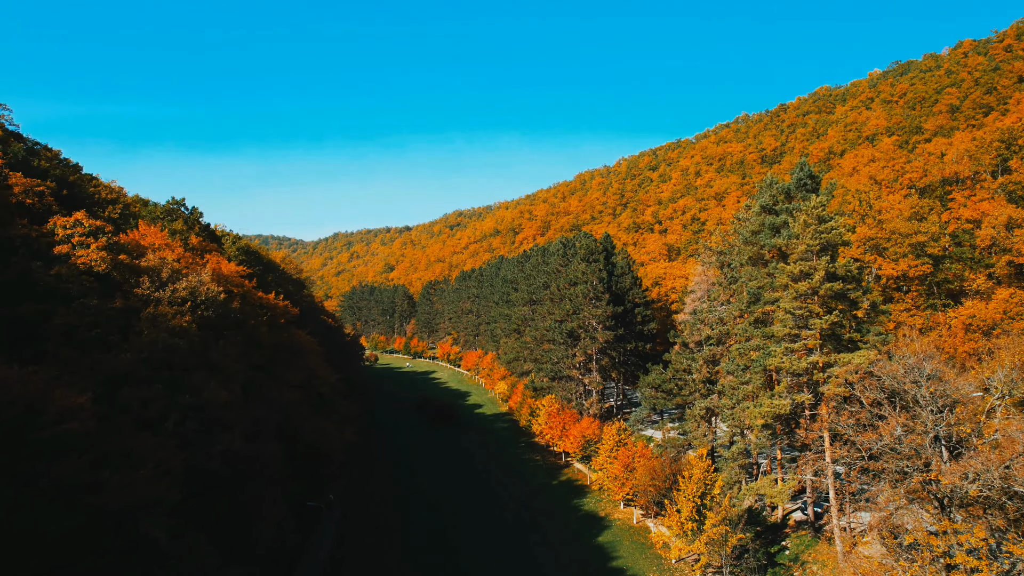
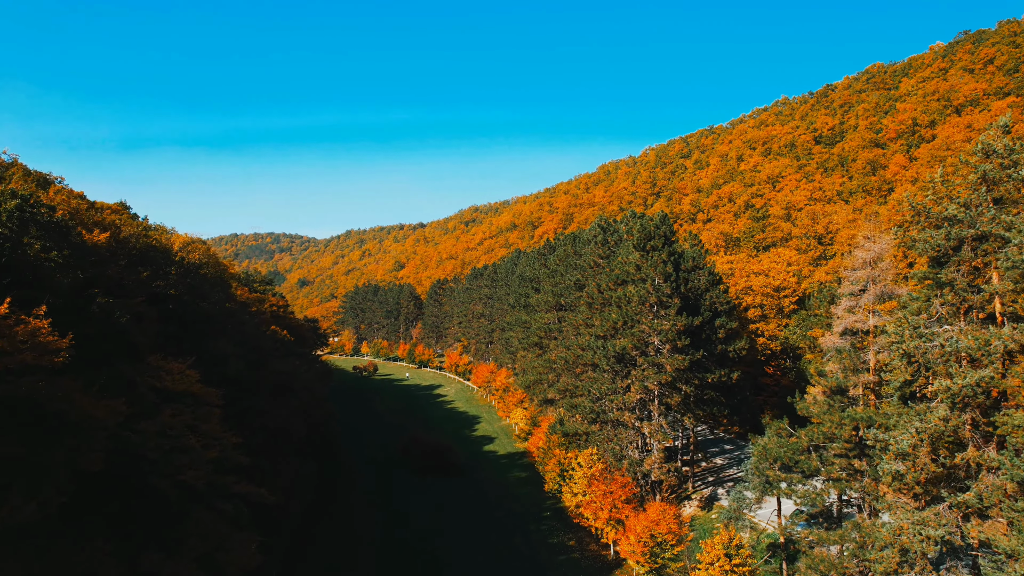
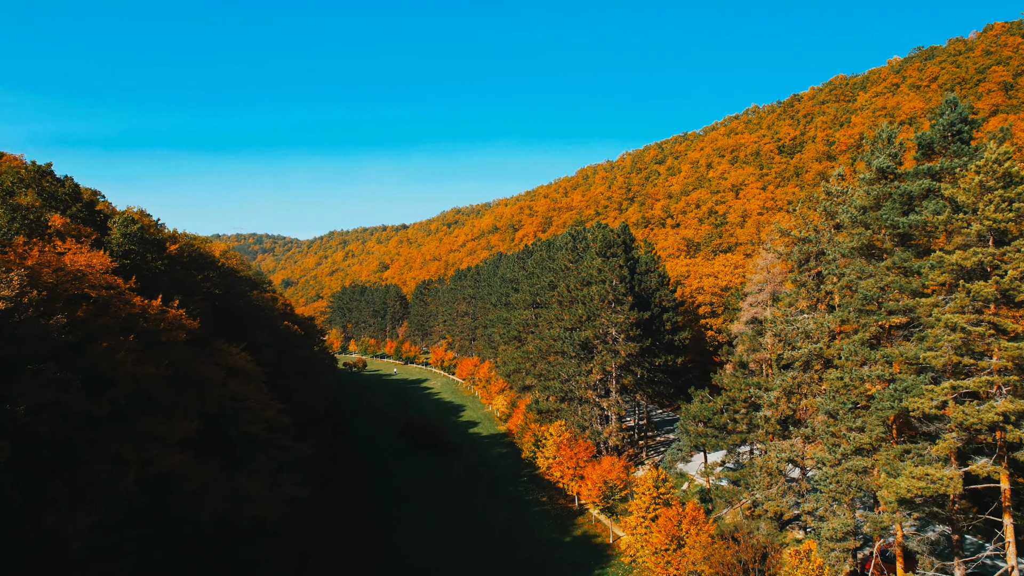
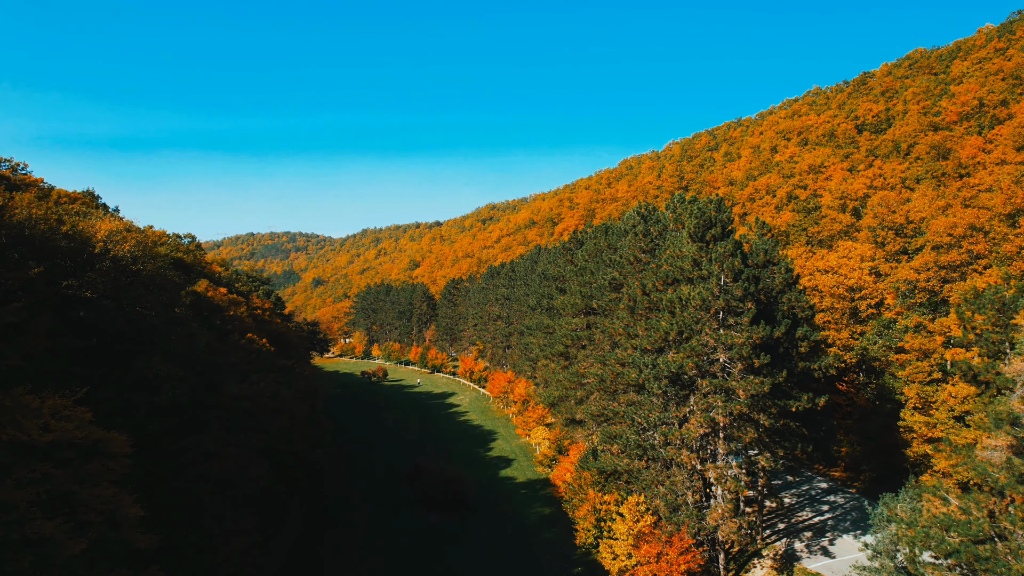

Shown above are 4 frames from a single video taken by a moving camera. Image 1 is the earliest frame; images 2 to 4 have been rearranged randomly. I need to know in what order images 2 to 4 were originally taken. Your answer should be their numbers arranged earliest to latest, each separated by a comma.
3, 2, 4
